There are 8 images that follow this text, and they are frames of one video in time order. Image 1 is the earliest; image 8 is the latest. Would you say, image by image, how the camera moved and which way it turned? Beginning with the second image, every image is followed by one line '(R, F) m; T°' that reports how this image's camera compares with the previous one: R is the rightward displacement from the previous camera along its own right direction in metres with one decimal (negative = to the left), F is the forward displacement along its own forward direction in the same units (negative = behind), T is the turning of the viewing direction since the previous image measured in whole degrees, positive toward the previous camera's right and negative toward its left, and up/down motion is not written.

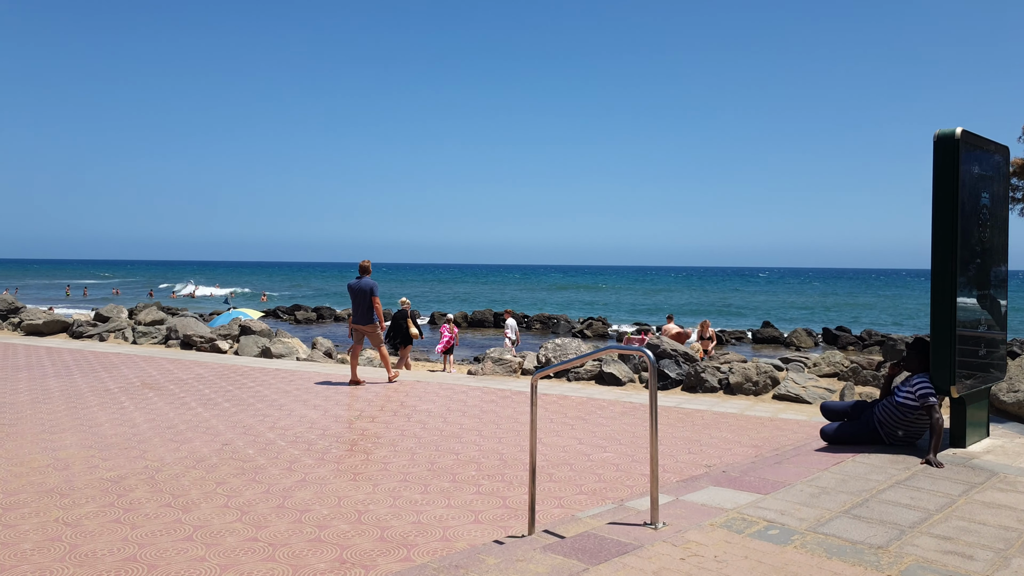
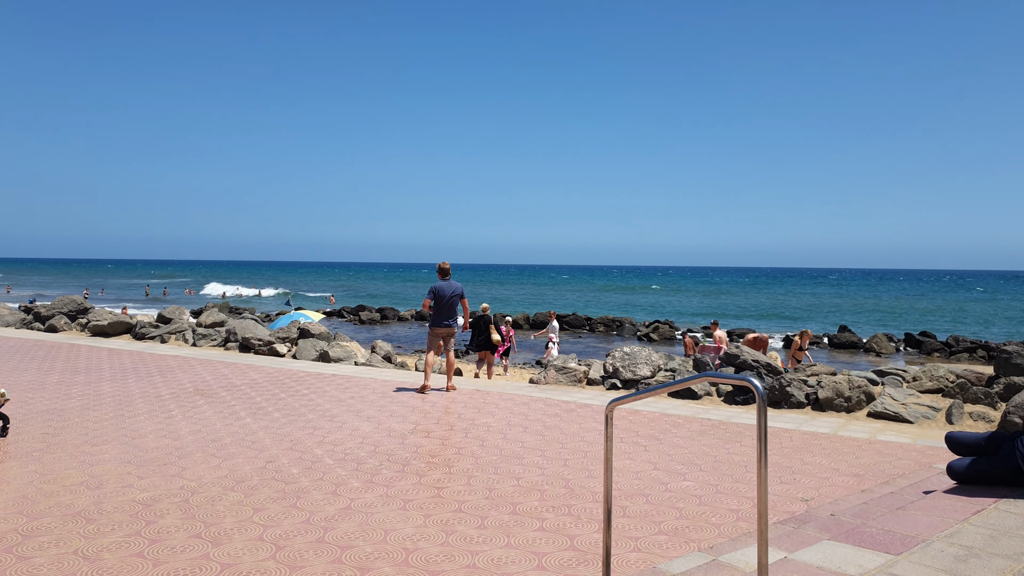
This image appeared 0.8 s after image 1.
(0.0, +0.7) m; -5°
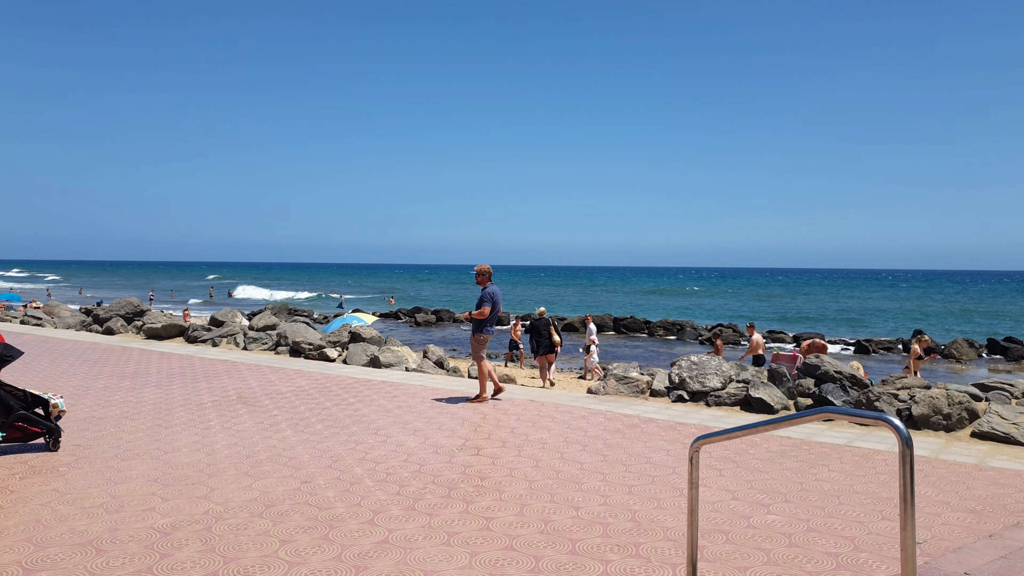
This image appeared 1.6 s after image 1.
(0.0, +0.6) m; -4°
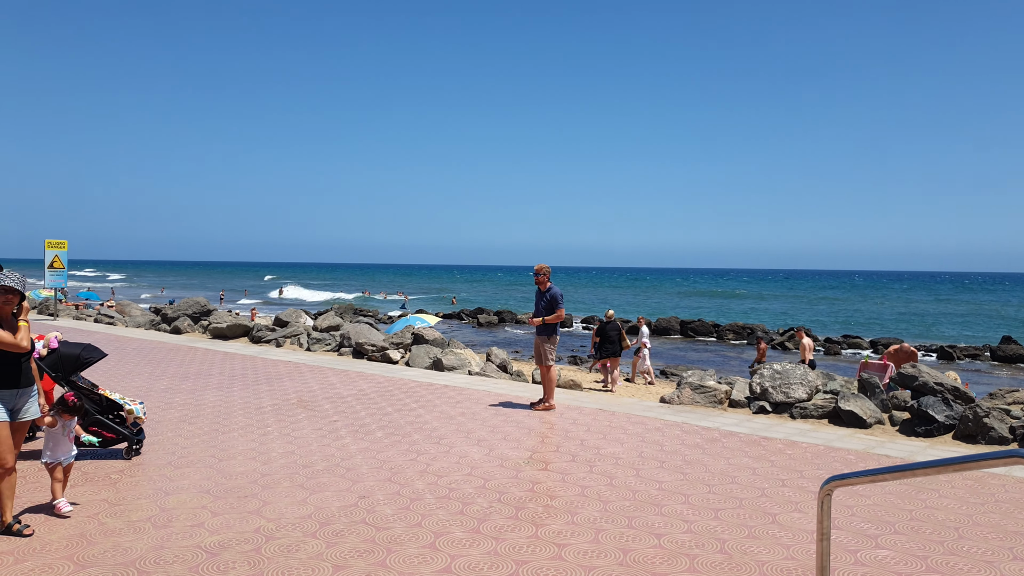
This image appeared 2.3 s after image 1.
(-0.1, +0.5) m; -5°
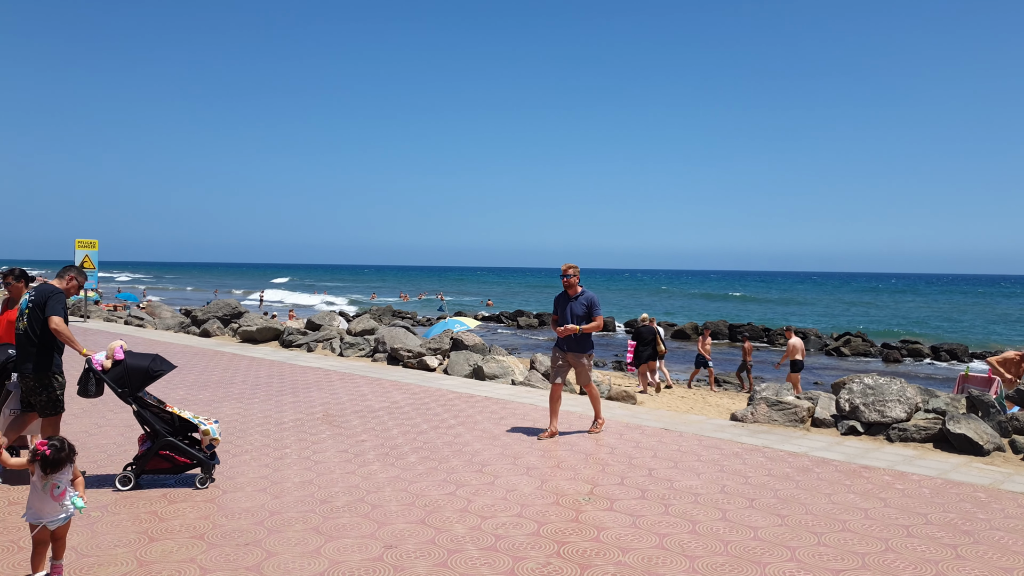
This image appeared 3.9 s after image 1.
(-0.1, +1.0) m; -3°
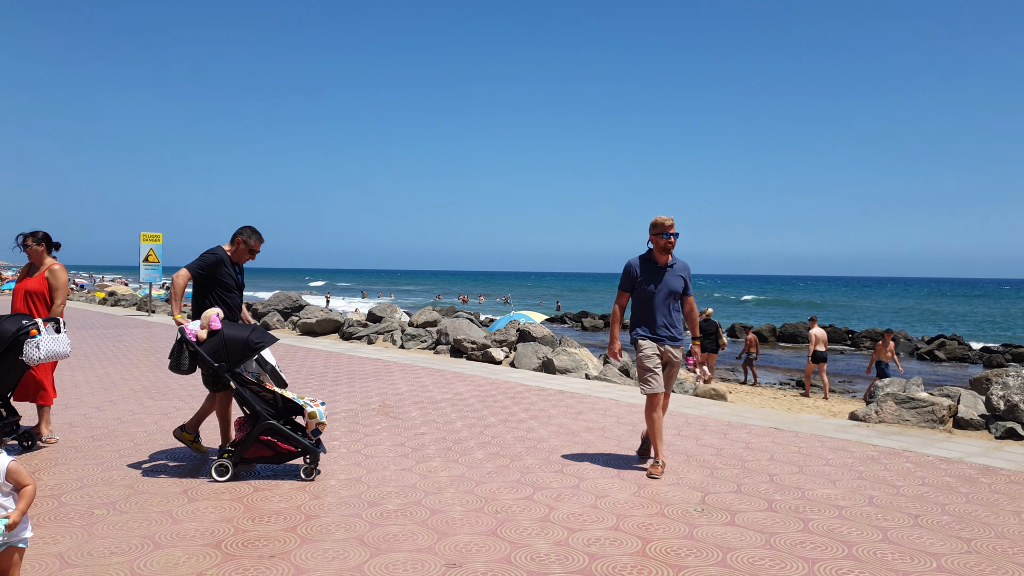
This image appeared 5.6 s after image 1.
(-0.2, +1.0) m; -5°
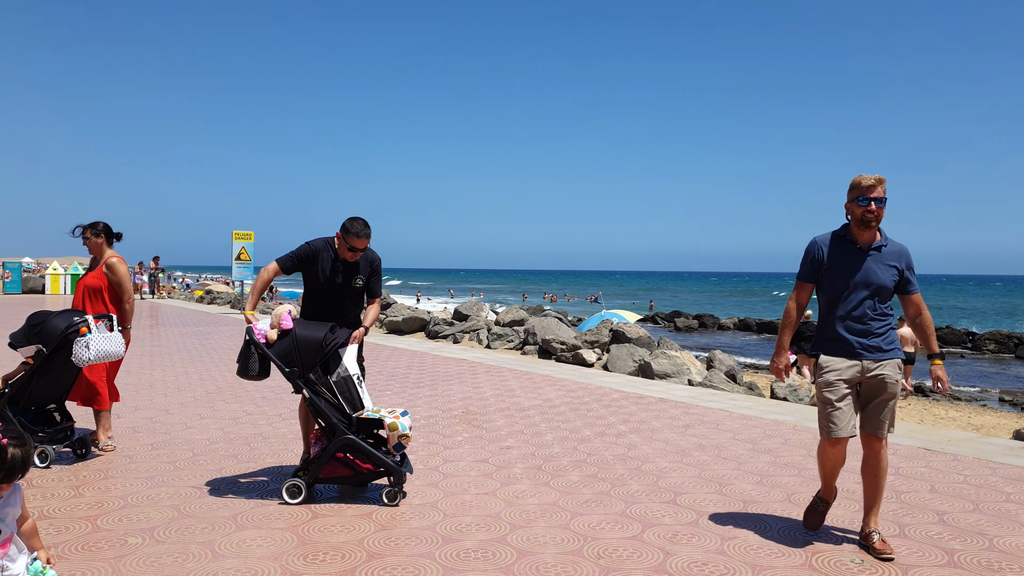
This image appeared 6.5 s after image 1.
(-0.1, +0.7) m; -7°
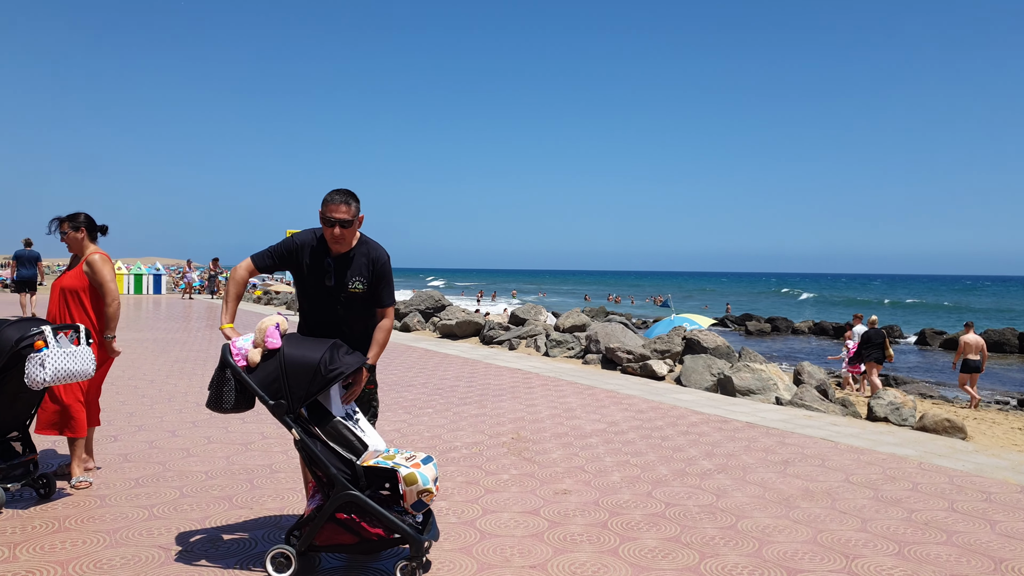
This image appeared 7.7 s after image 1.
(0.0, +1.0) m; -5°
